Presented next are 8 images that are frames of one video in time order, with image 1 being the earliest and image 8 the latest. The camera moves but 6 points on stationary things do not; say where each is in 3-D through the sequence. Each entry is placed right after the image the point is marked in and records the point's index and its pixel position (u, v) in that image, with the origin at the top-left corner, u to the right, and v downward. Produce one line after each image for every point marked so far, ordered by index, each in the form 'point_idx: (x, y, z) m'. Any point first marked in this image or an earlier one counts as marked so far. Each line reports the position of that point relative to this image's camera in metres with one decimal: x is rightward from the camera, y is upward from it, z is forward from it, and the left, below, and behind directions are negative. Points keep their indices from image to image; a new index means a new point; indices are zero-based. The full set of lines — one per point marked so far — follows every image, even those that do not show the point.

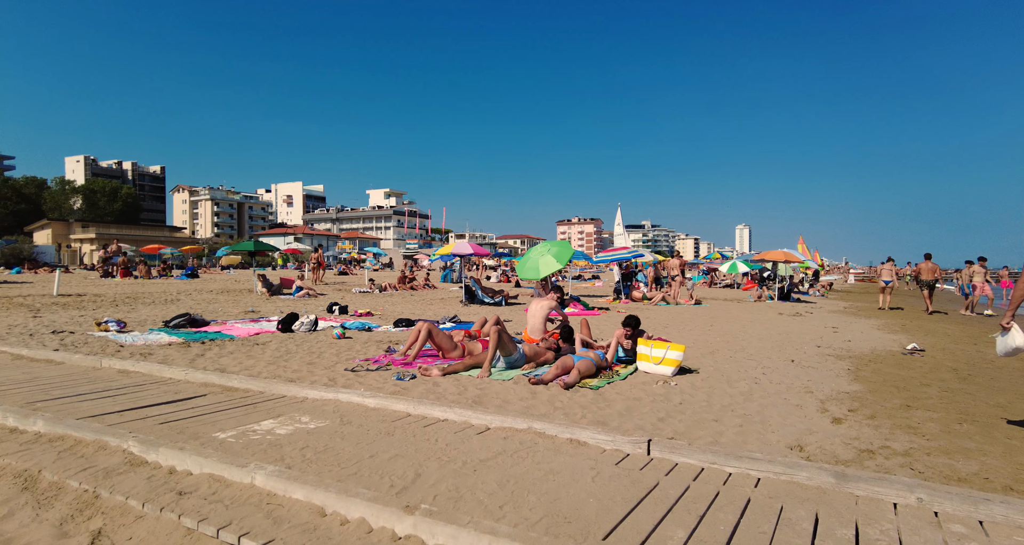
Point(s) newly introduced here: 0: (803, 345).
0: (+5.0, -1.3, +9.6) m
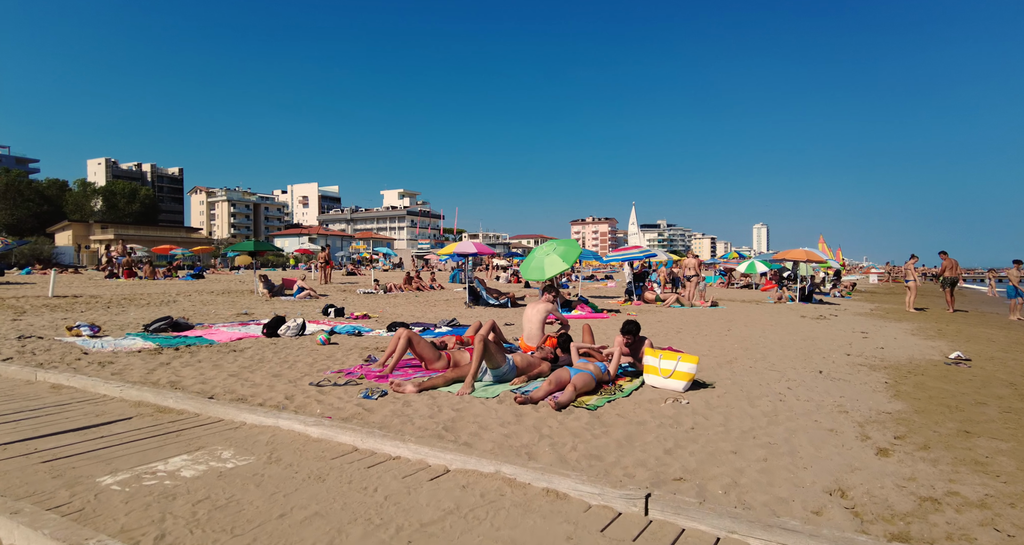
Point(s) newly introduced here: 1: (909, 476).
0: (+5.0, -1.3, +8.7) m
1: (+2.5, -1.3, +3.5) m
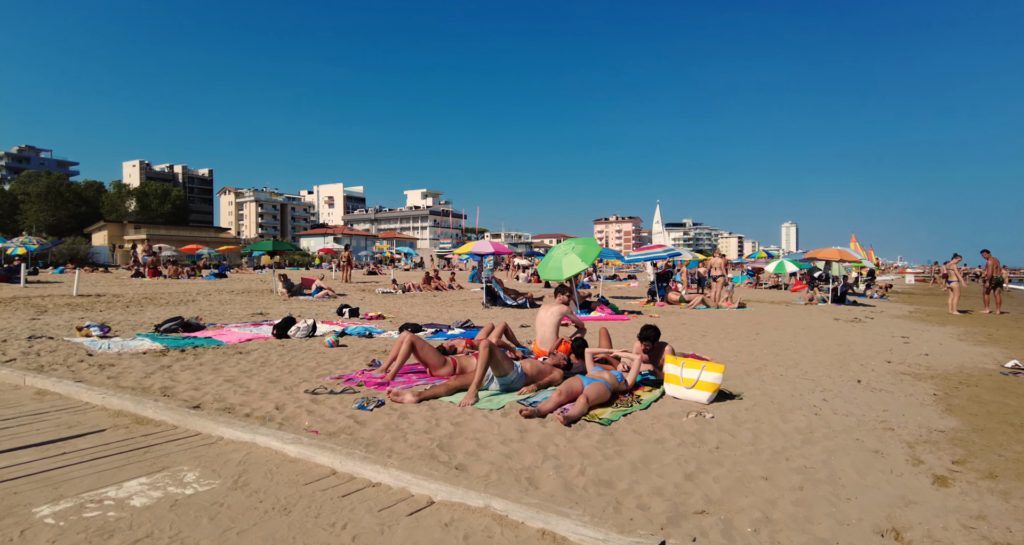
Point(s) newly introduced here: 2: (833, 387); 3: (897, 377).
0: (+5.2, -1.3, +8.1) m
1: (+2.5, -1.3, +3.0) m
2: (+3.7, -1.3, +6.4) m
3: (+4.9, -1.3, +7.1) m
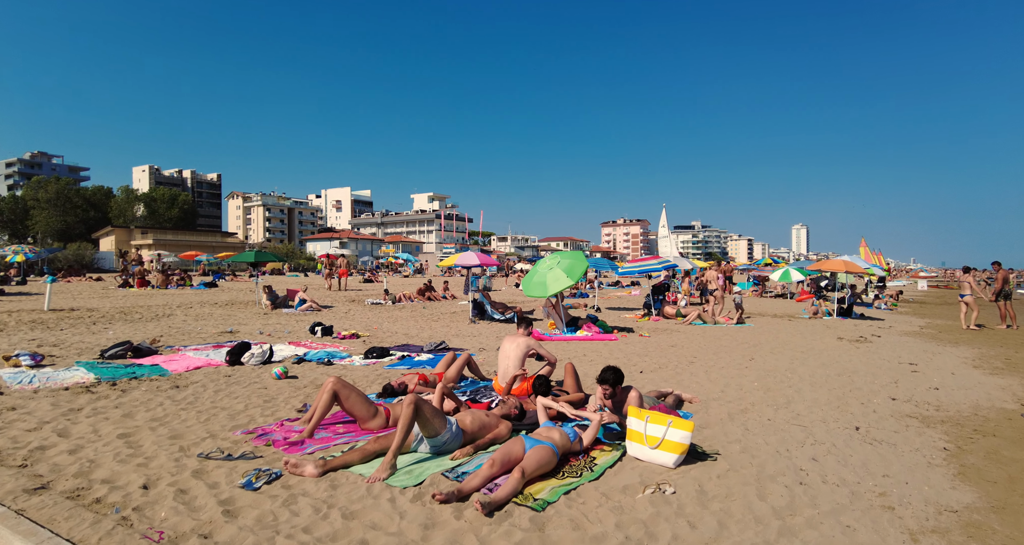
0: (+4.7, -1.6, +7.2) m
1: (+1.9, -1.6, +2.2) m
2: (+3.2, -1.7, +5.6) m
3: (+4.3, -1.7, +6.2) m
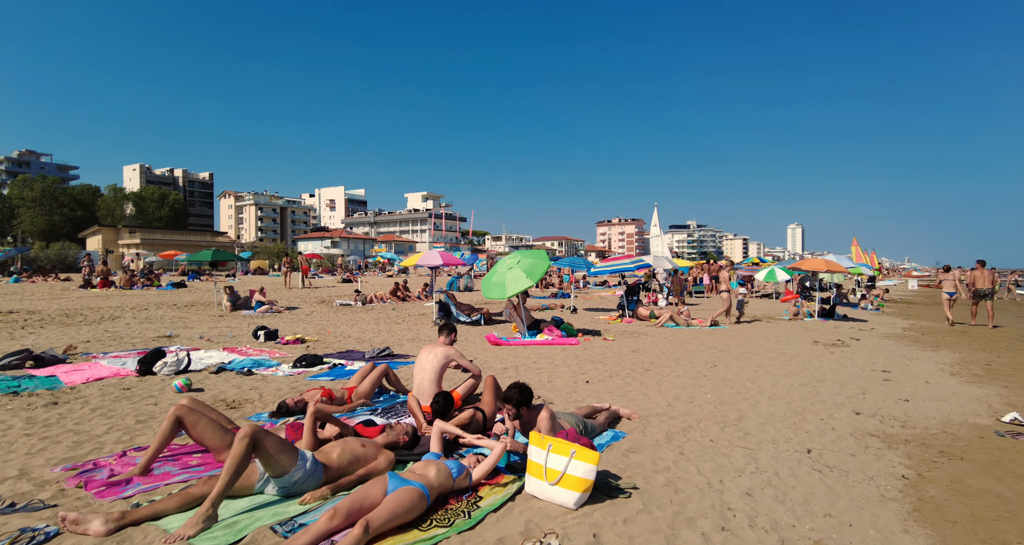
0: (+3.8, -1.7, +6.5) m
1: (+1.0, -1.6, +1.4) m
2: (+2.3, -1.7, +4.8) m
3: (+3.4, -1.7, +5.5) m
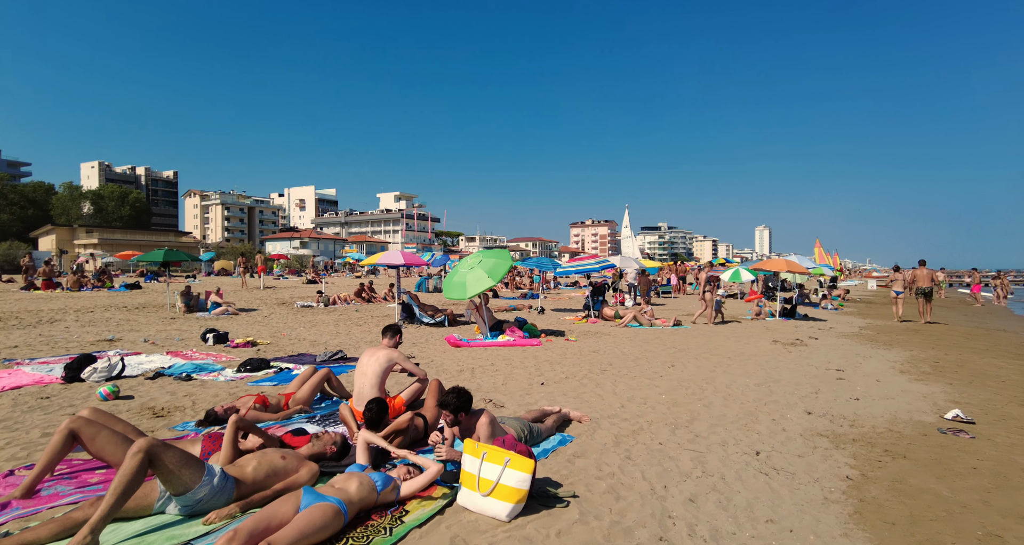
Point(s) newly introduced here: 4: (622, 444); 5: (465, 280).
0: (+3.2, -1.6, +6.4) m
1: (+0.7, -1.6, +1.2) m
2: (+1.7, -1.7, +4.7) m
3: (+2.9, -1.7, +5.4) m
4: (+1.1, -1.7, +5.3) m
5: (-1.0, -0.2, +12.4) m
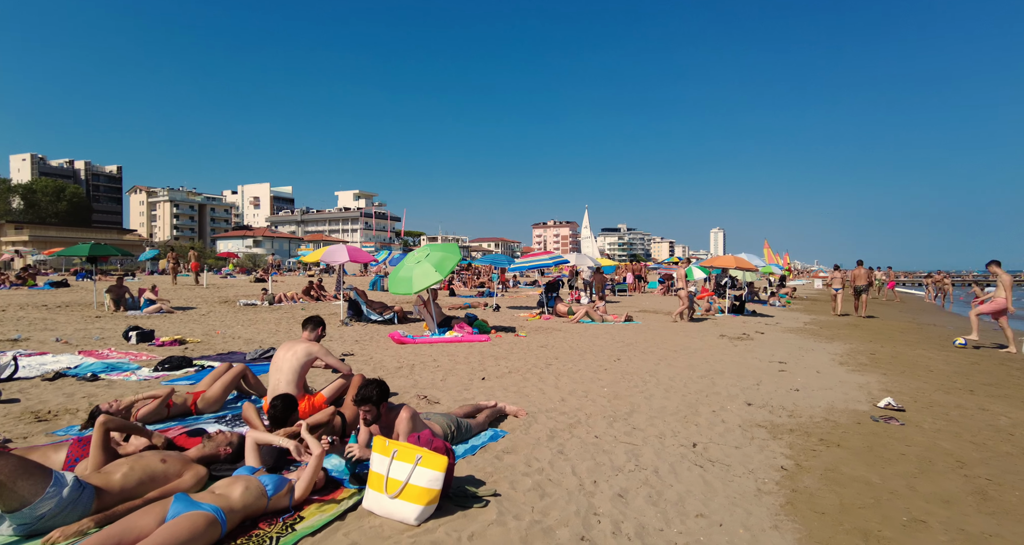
0: (+2.4, -1.5, +6.3) m
1: (+0.3, -1.5, +1.0) m
2: (+1.1, -1.6, +4.5) m
3: (+2.2, -1.6, +5.3) m
4: (+0.4, -1.5, +5.1) m
5: (-2.2, 0.0, +11.9) m
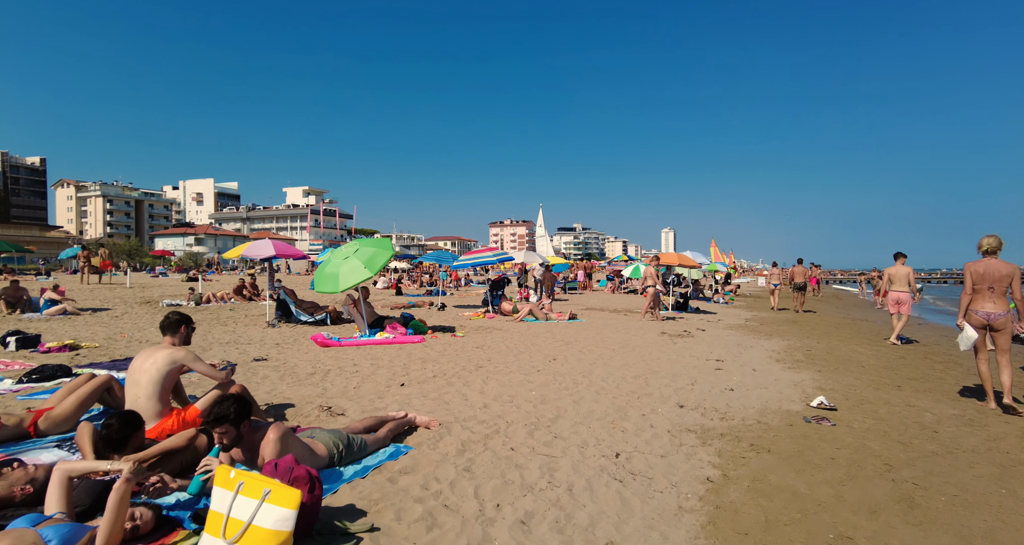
0: (+1.6, -1.5, +5.9) m
1: (-0.2, -1.4, +0.4) m
2: (+0.4, -1.5, +4.0) m
3: (+1.4, -1.5, +4.9) m
4: (-0.4, -1.5, +4.5) m
5: (-3.5, 0.0, +11.2) m
